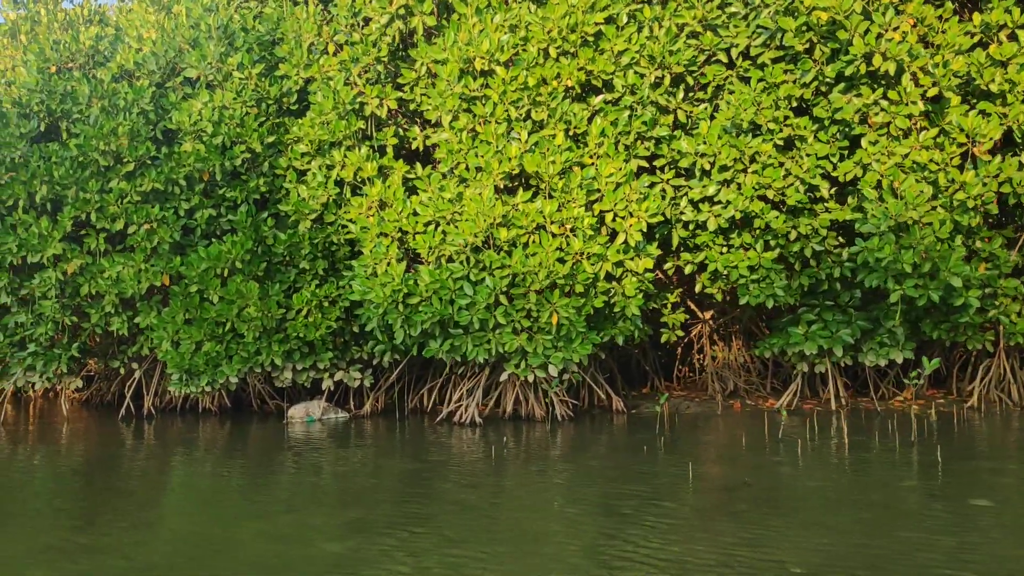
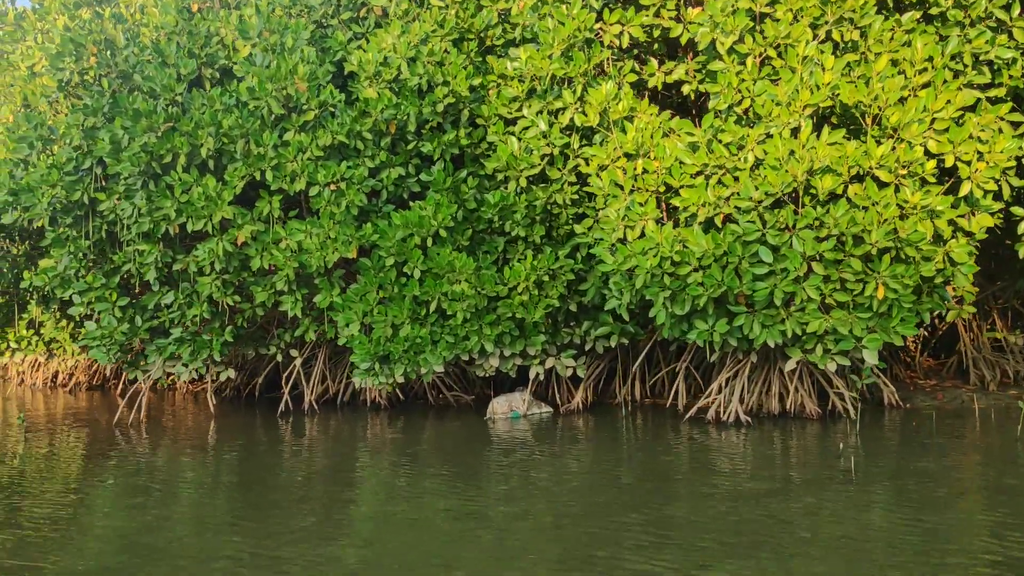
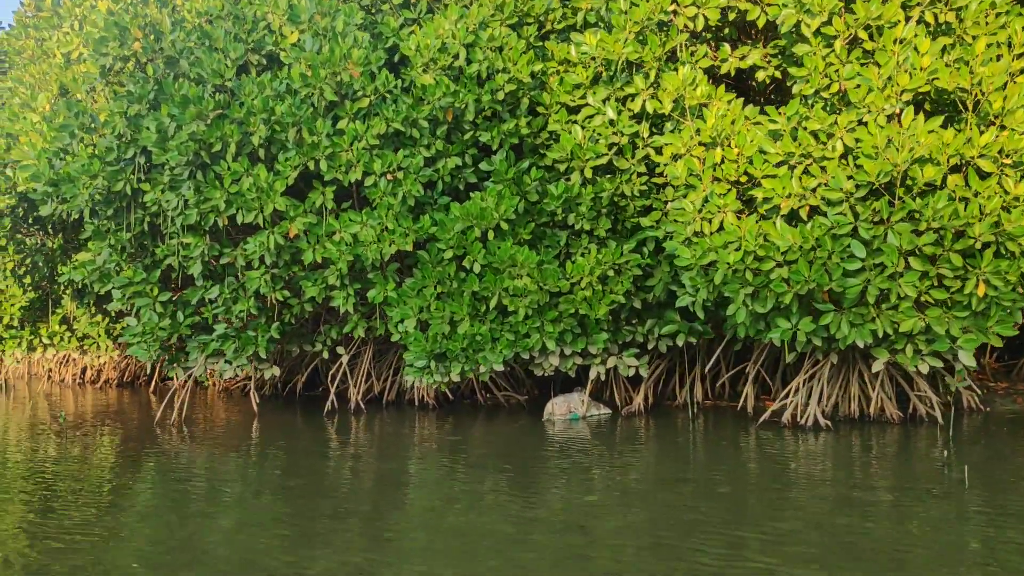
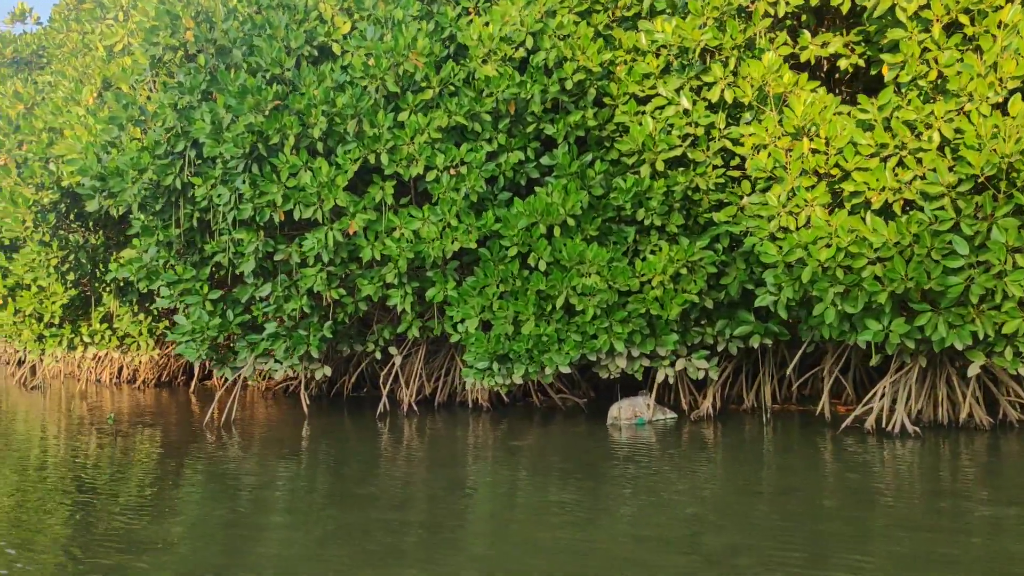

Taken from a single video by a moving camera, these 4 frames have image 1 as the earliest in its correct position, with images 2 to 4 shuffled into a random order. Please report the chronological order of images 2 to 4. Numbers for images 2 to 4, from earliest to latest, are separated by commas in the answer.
2, 3, 4
